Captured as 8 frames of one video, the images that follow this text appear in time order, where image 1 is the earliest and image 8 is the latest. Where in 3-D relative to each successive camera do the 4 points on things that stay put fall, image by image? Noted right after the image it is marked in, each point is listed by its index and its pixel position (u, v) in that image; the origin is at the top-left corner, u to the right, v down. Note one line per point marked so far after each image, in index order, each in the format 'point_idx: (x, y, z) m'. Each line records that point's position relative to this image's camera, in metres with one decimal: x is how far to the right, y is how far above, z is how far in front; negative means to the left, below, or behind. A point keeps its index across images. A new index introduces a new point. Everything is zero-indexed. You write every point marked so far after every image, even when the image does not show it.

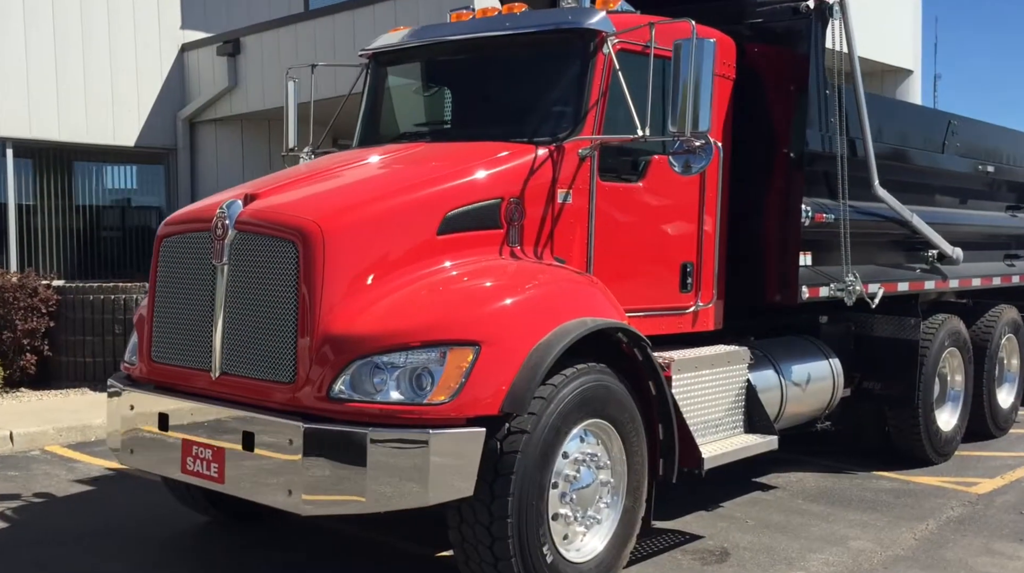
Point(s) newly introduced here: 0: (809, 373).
0: (+1.9, -0.5, +6.8) m
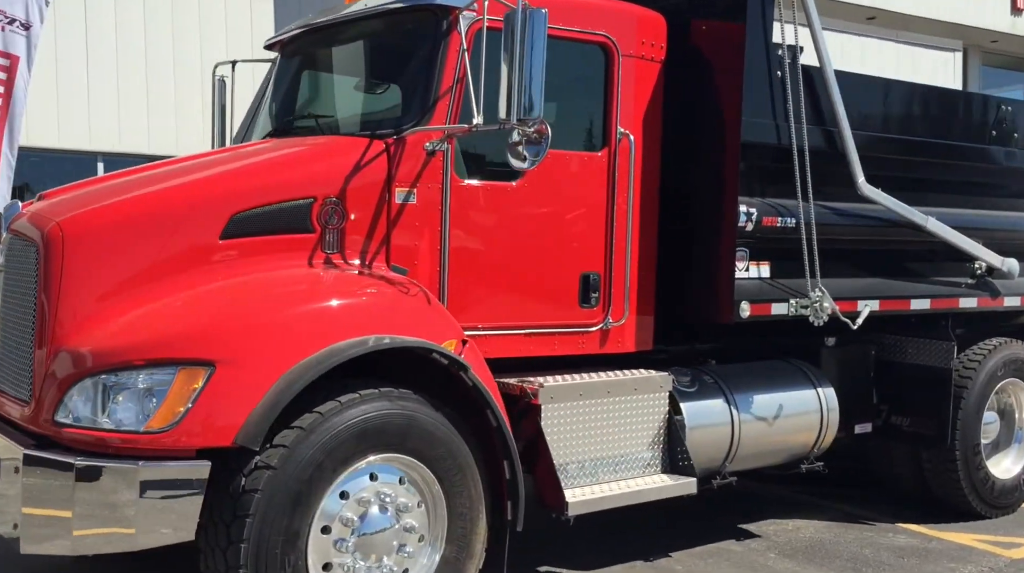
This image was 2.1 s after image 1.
0: (+1.5, -0.6, +5.8) m
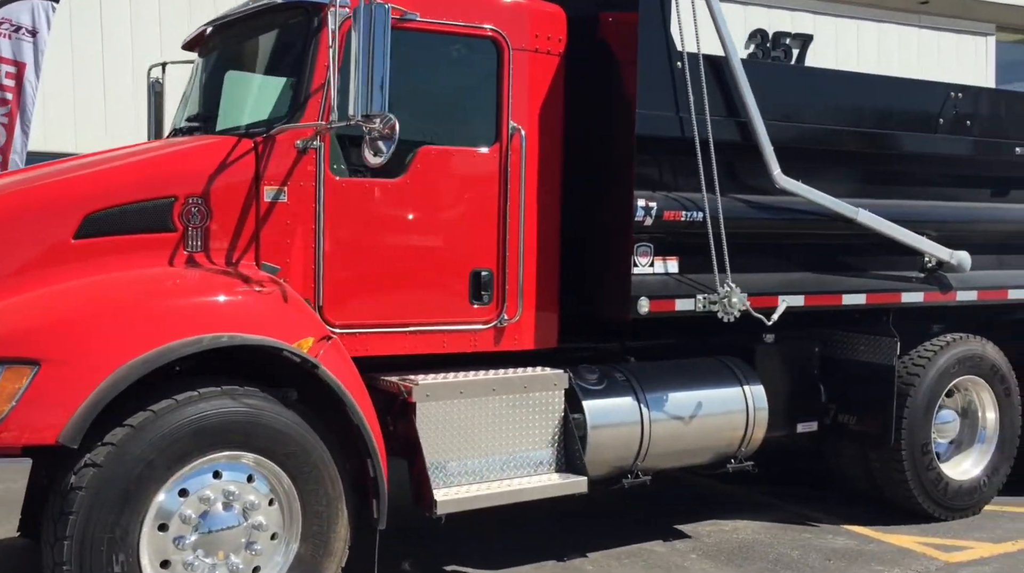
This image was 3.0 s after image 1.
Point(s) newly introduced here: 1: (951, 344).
0: (+1.0, -0.6, +5.7) m
1: (+2.7, -0.4, +6.6) m
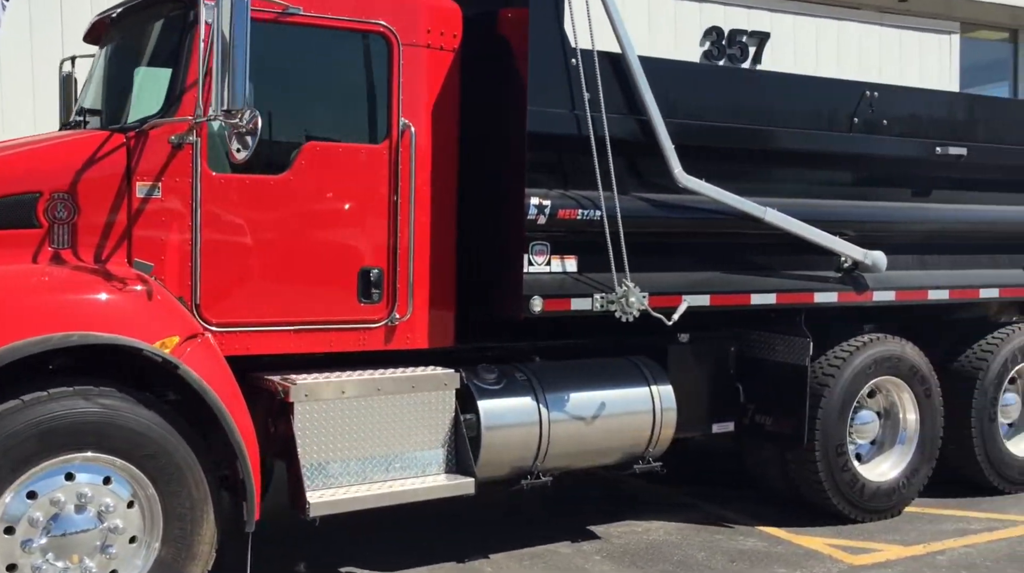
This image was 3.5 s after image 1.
0: (+0.5, -0.6, +5.6) m
1: (+2.2, -0.4, +6.5) m
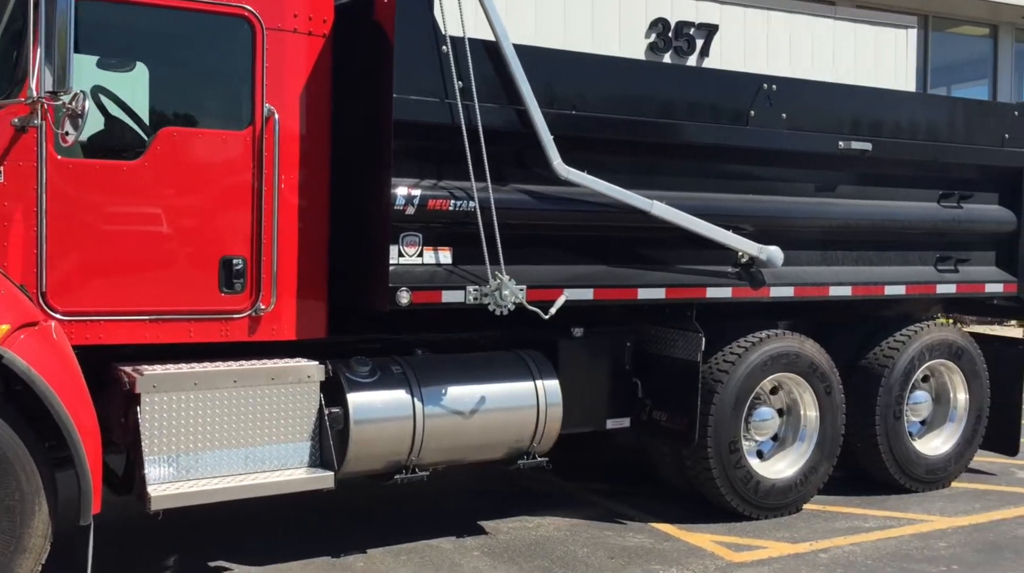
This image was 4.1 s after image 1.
0: (-0.2, -0.6, +5.6) m
1: (+1.5, -0.3, +6.5) m
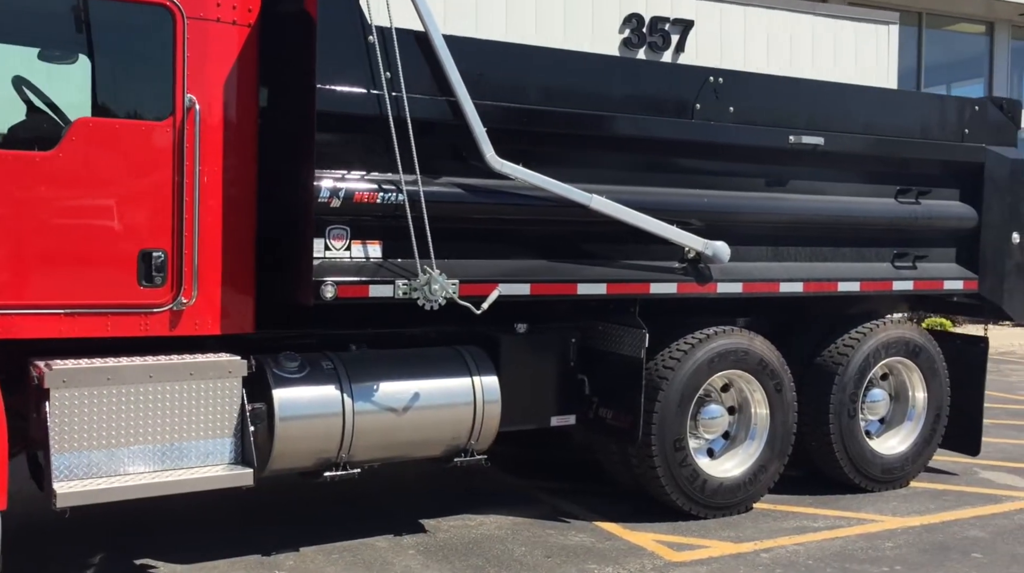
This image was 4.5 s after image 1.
0: (-0.5, -0.5, +5.5) m
1: (+1.2, -0.3, +6.4) m
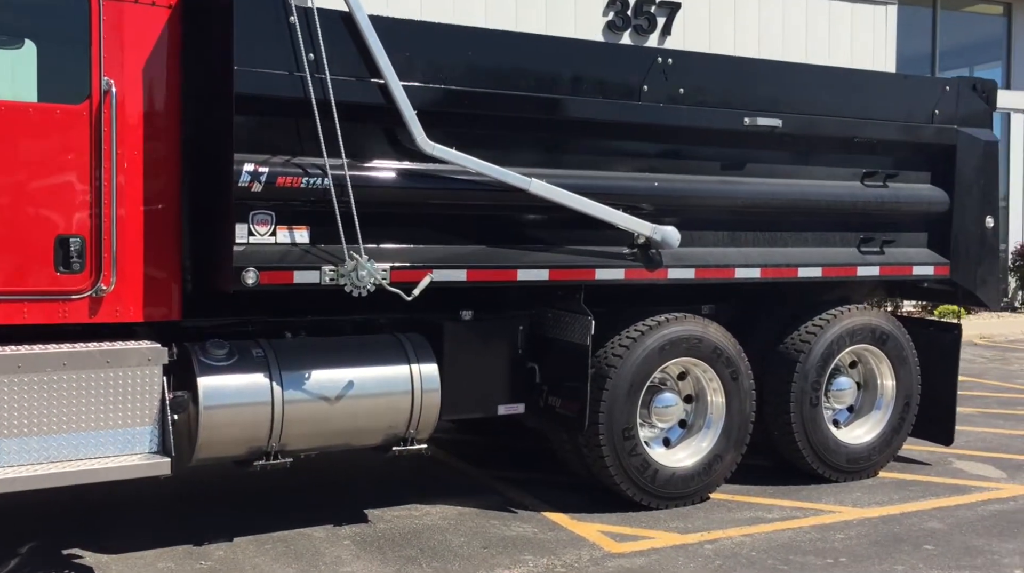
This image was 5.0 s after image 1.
0: (-0.8, -0.5, +5.4) m
1: (+0.9, -0.2, +6.2) m
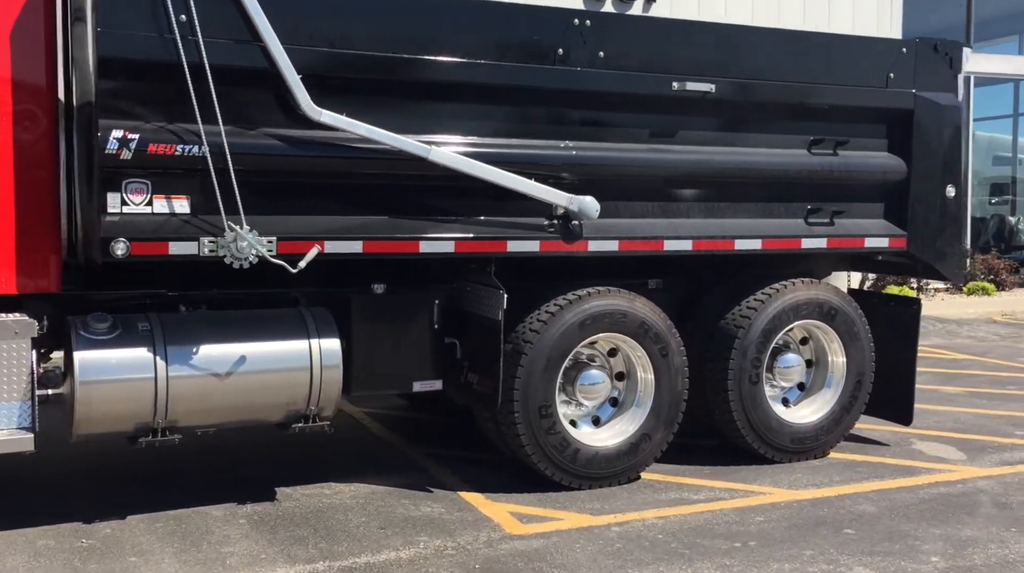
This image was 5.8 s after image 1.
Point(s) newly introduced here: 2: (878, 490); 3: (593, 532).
0: (-1.3, -0.3, +5.2) m
1: (+0.4, -0.1, +6.0) m
2: (+2.1, -1.2, +6.2) m
3: (+0.4, -1.2, +5.3) m
